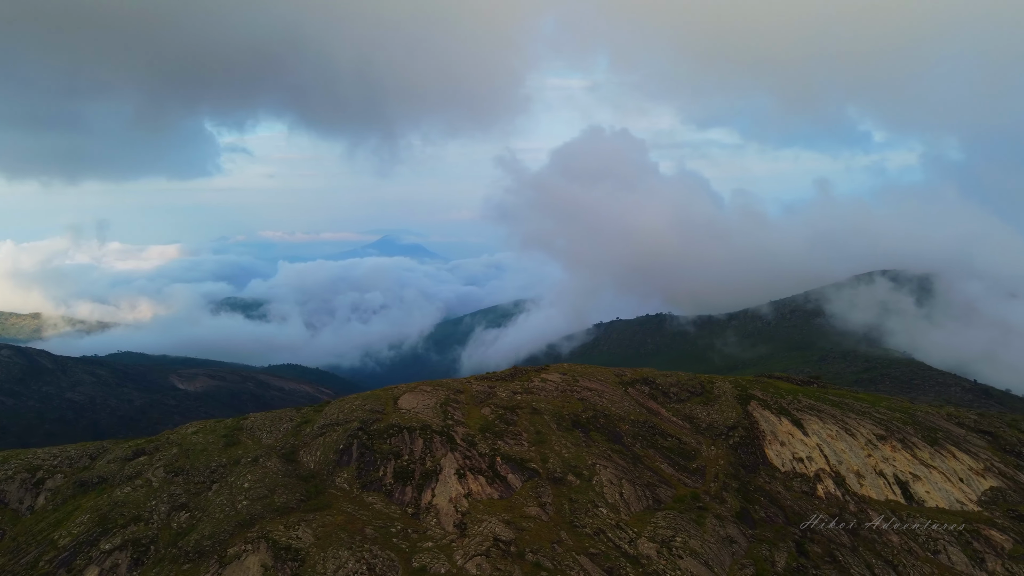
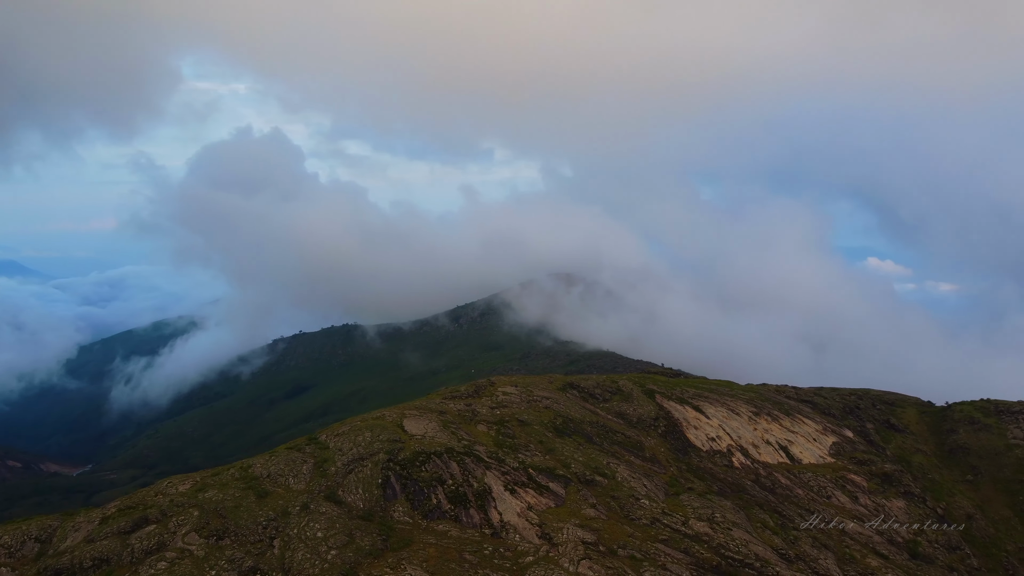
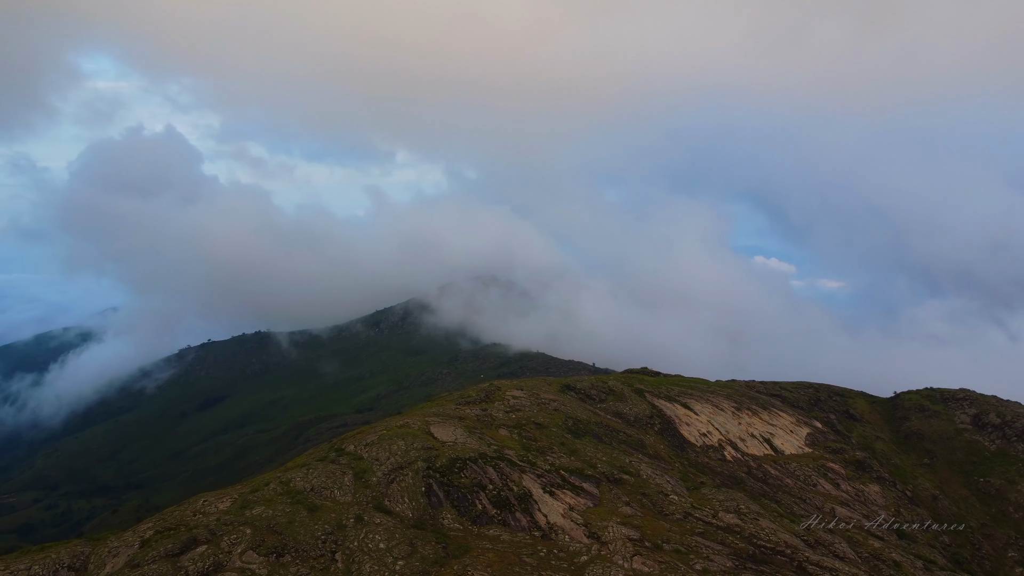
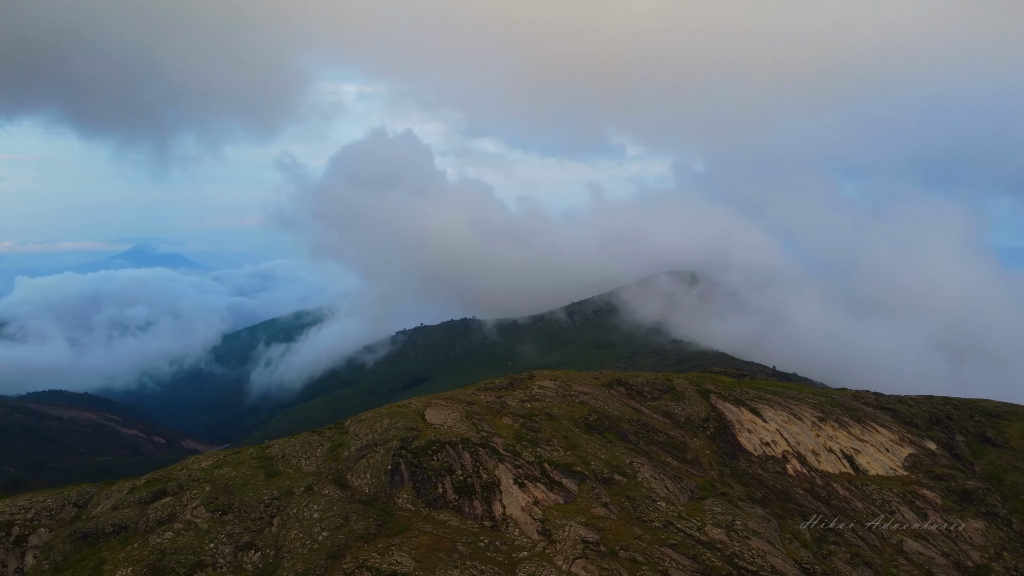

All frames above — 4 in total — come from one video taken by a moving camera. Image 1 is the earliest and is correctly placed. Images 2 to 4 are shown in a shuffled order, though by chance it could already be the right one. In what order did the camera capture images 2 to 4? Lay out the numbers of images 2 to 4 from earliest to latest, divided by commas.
4, 2, 3
